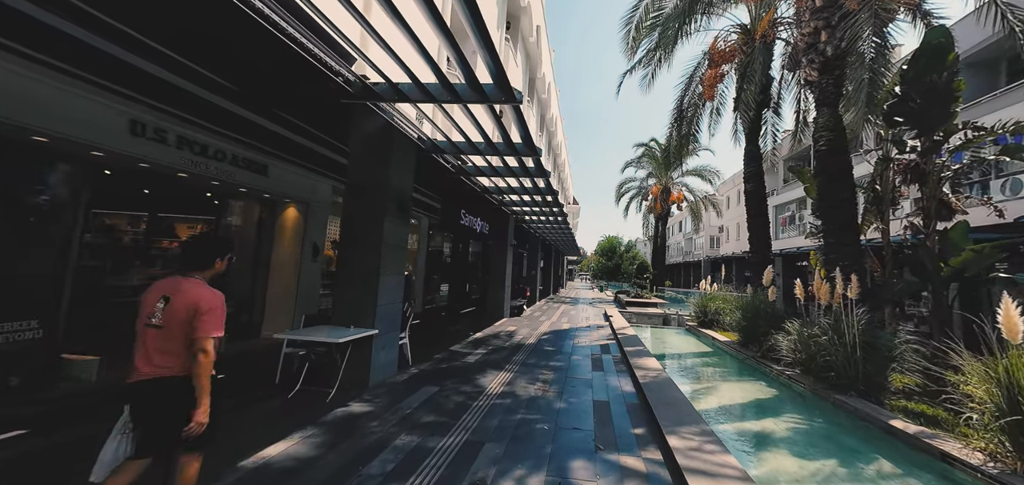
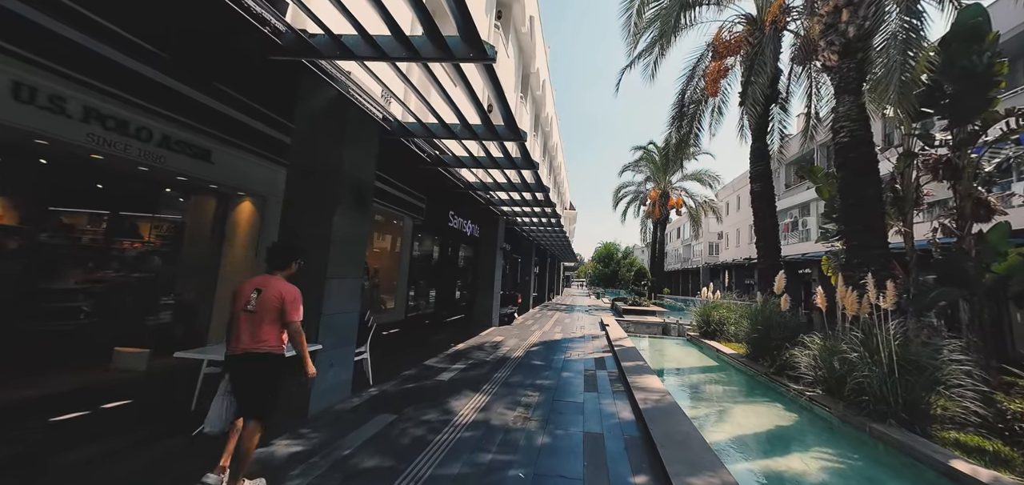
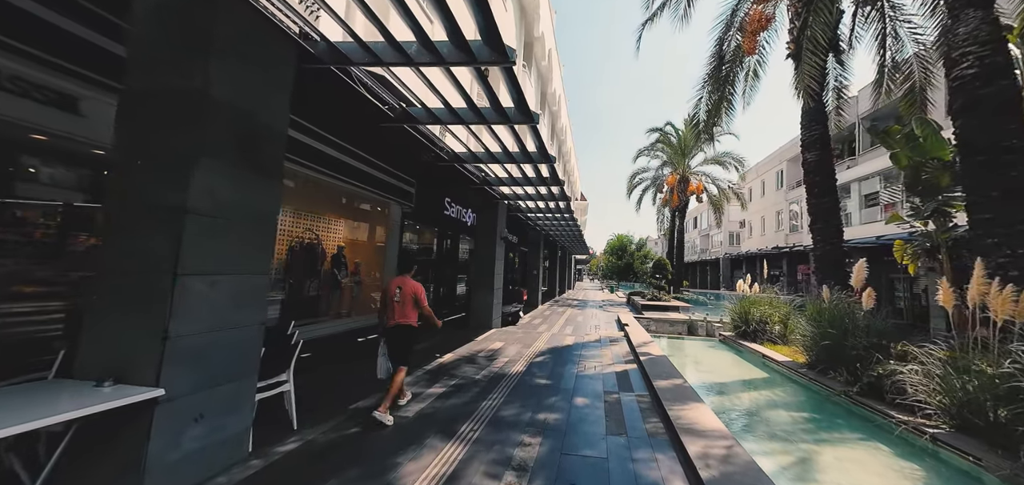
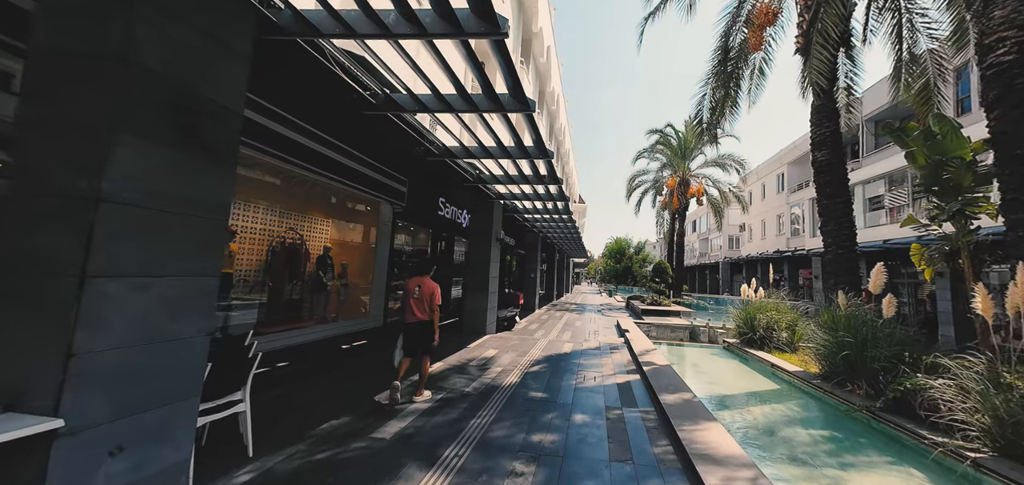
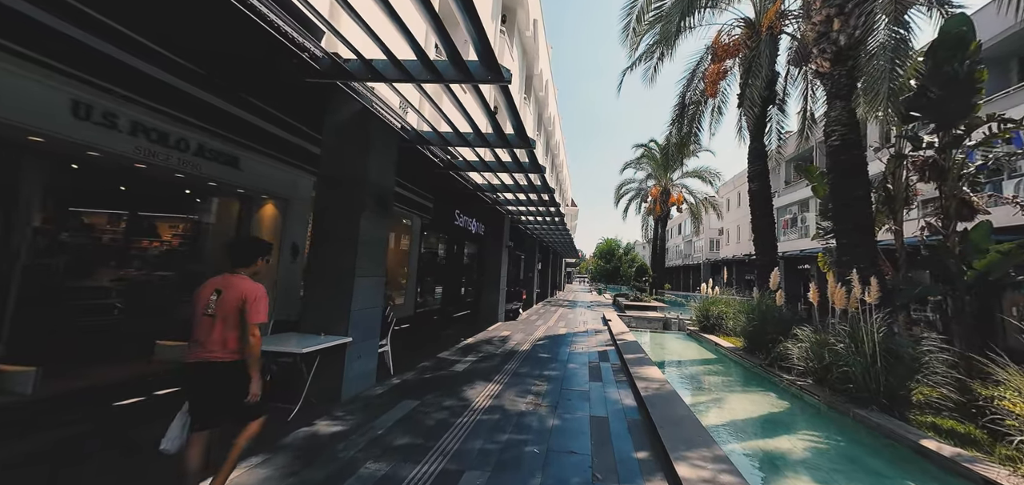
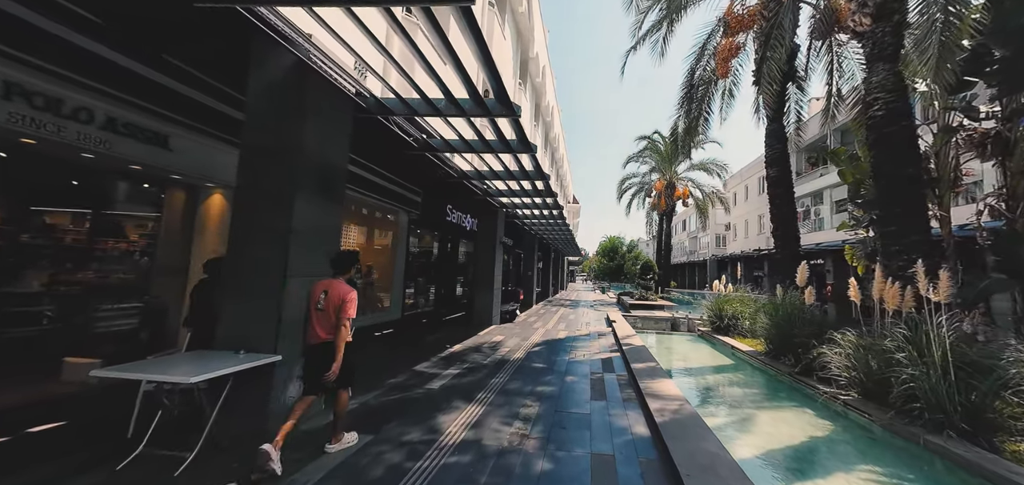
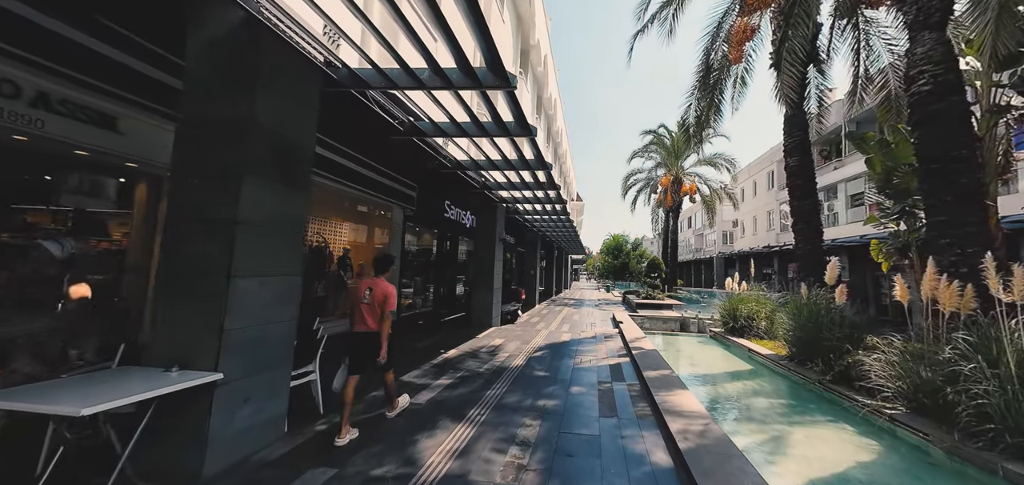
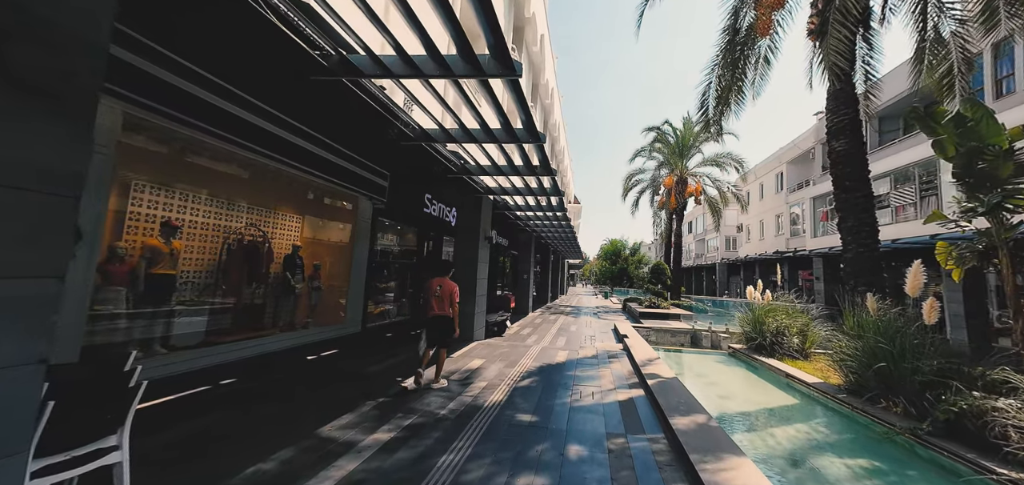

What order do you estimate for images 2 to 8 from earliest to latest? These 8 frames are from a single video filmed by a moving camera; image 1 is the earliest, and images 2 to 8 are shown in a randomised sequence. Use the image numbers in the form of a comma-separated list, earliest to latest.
5, 2, 6, 7, 3, 4, 8
